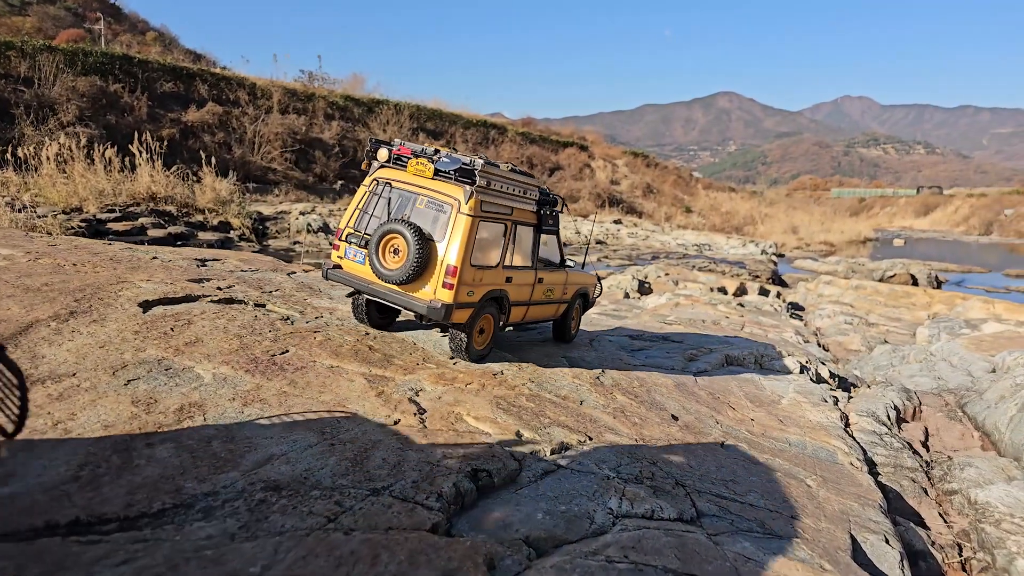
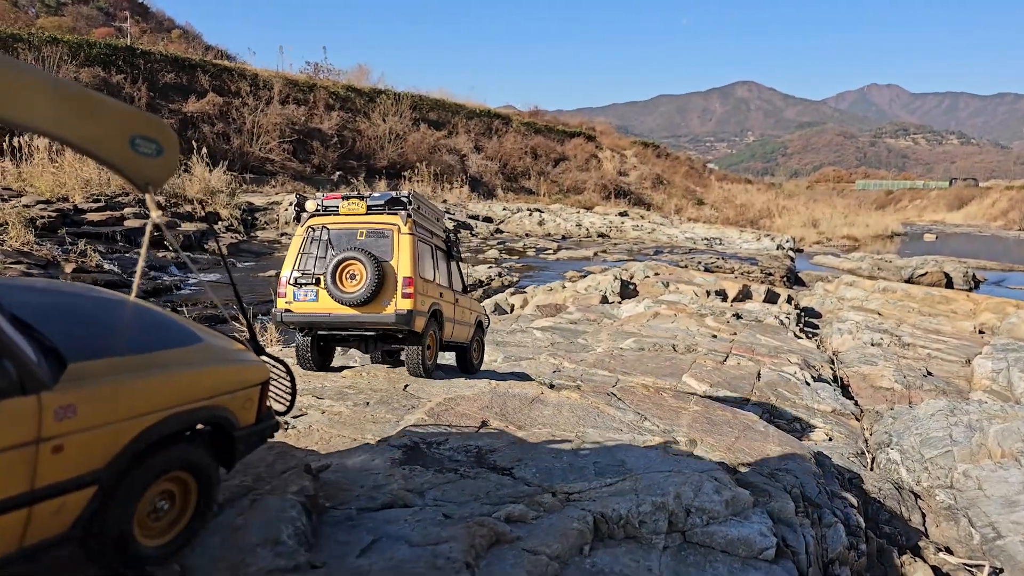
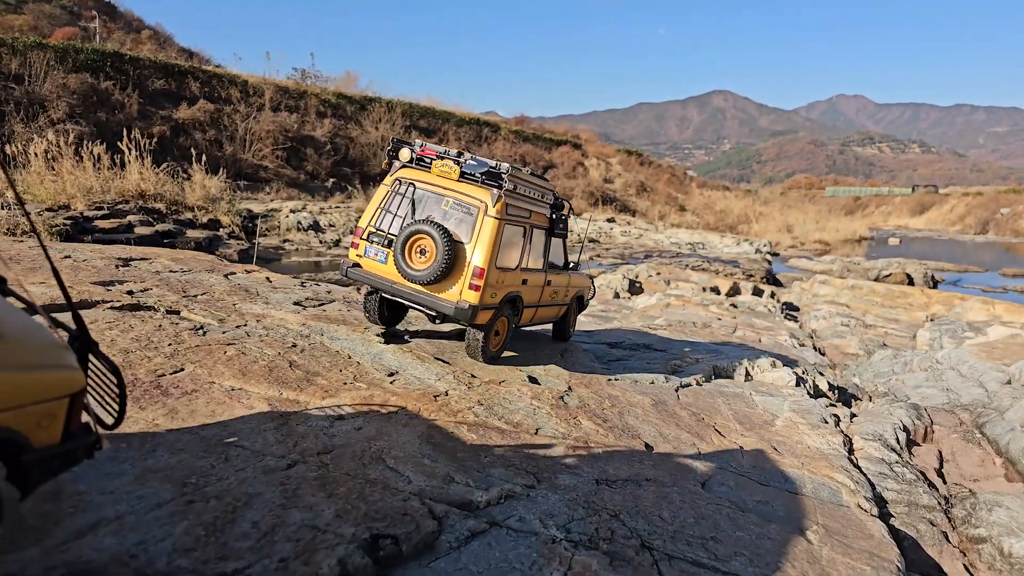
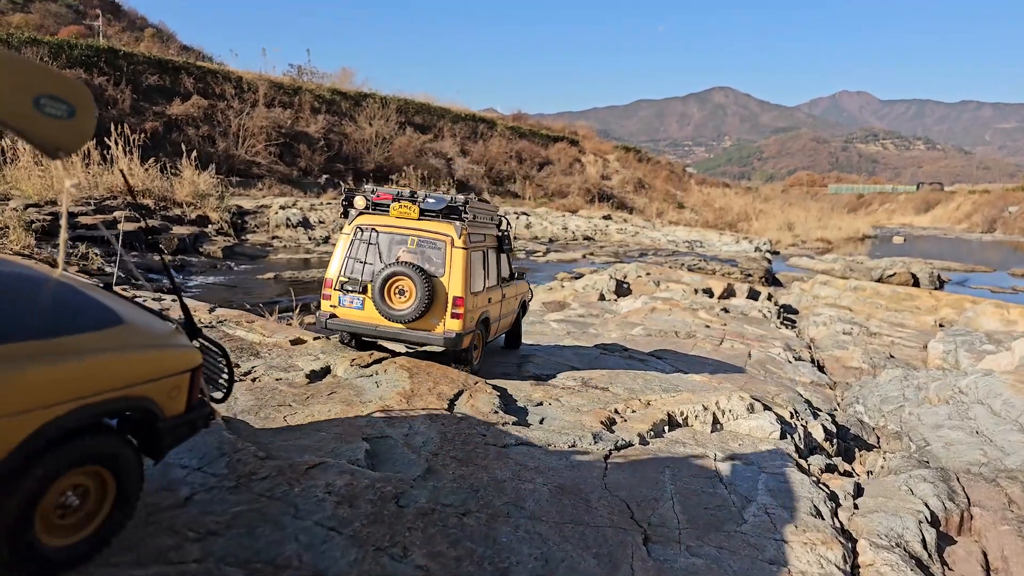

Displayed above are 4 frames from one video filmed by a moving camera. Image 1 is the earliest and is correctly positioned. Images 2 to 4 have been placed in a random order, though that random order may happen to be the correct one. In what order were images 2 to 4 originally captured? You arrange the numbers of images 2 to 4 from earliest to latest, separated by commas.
3, 4, 2
